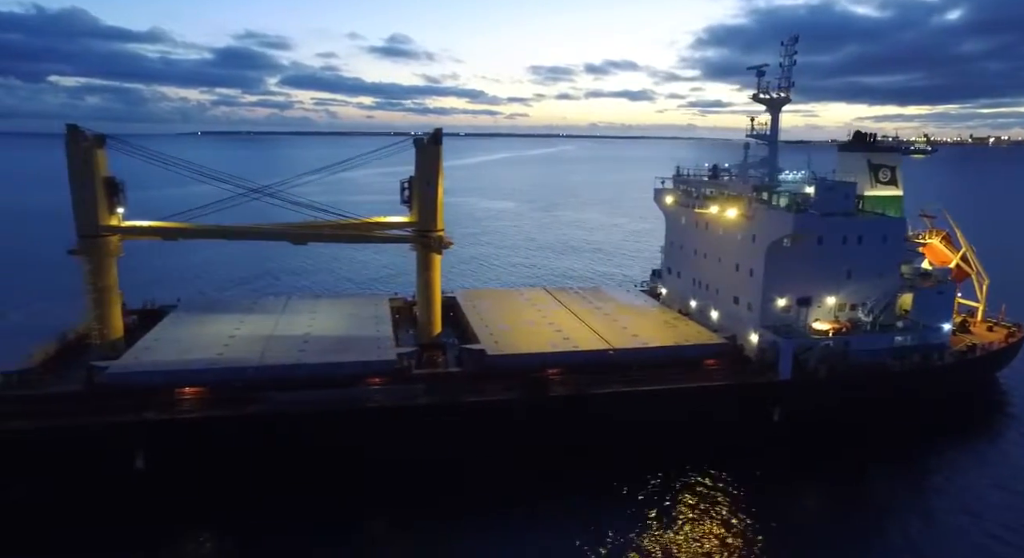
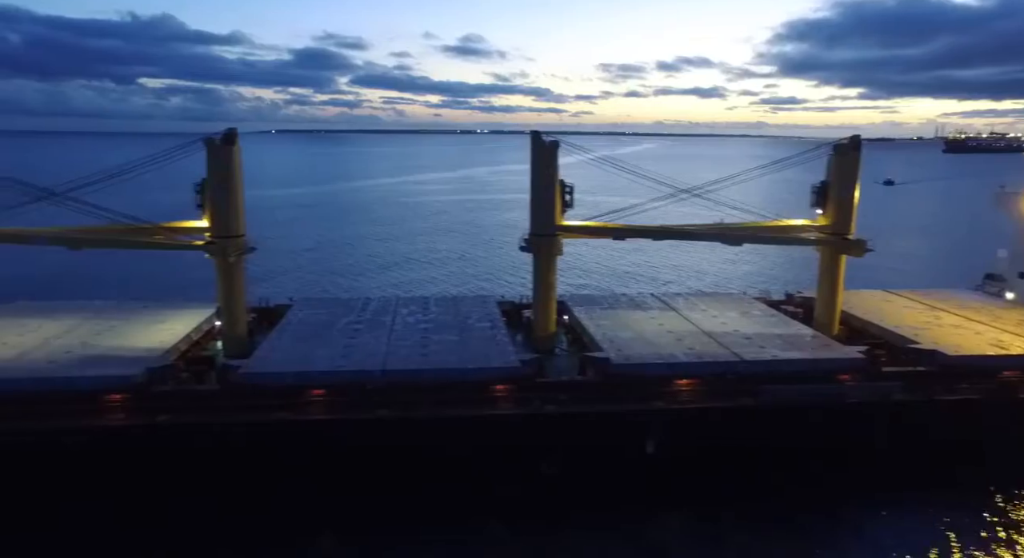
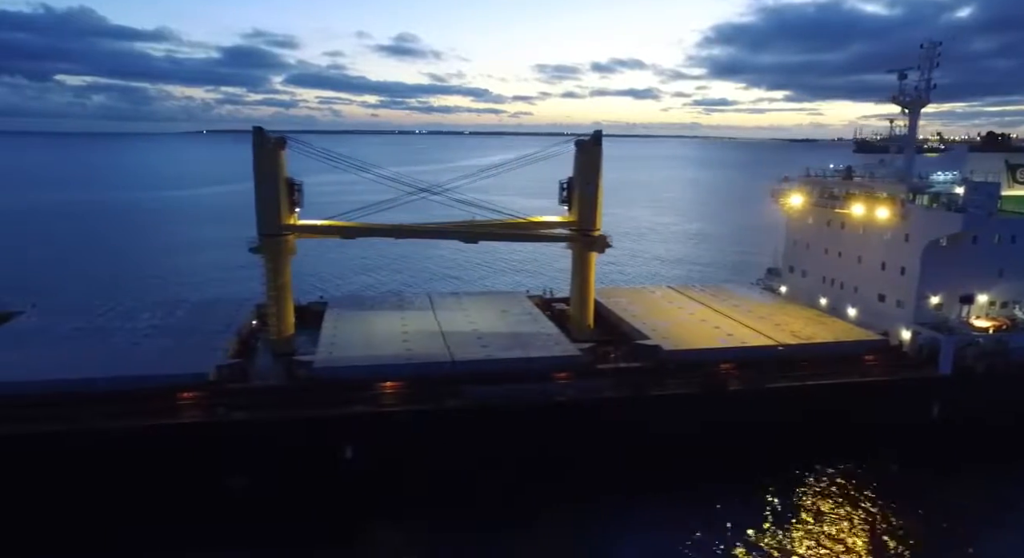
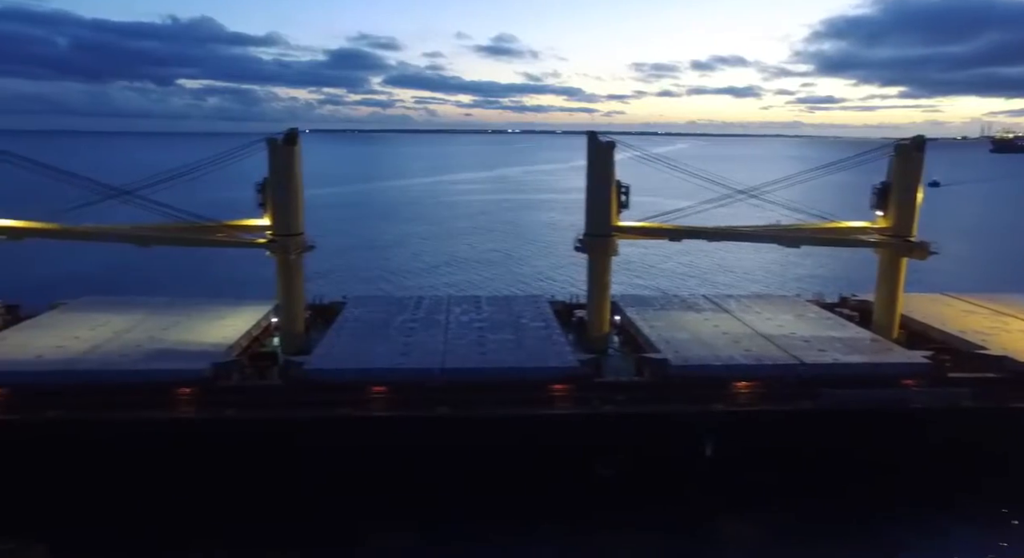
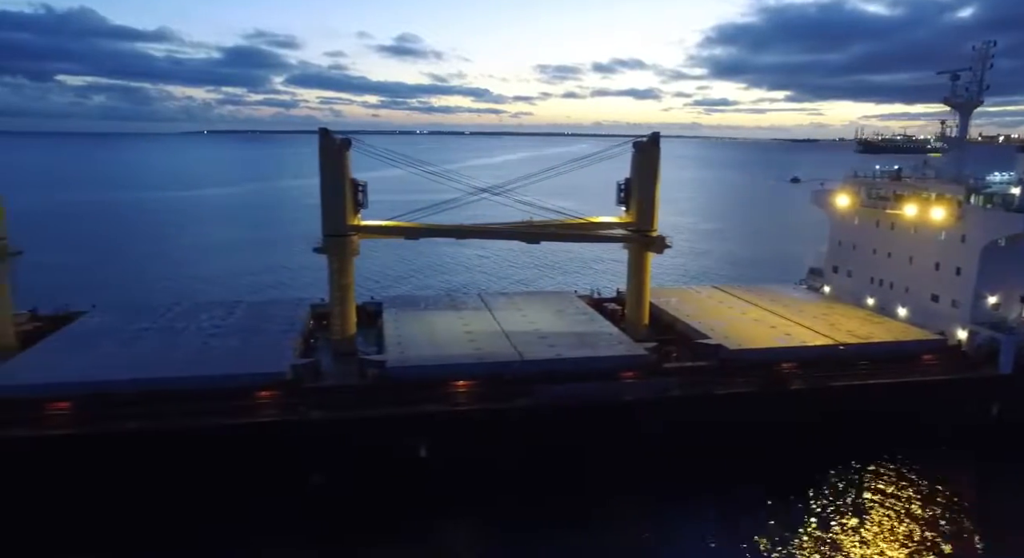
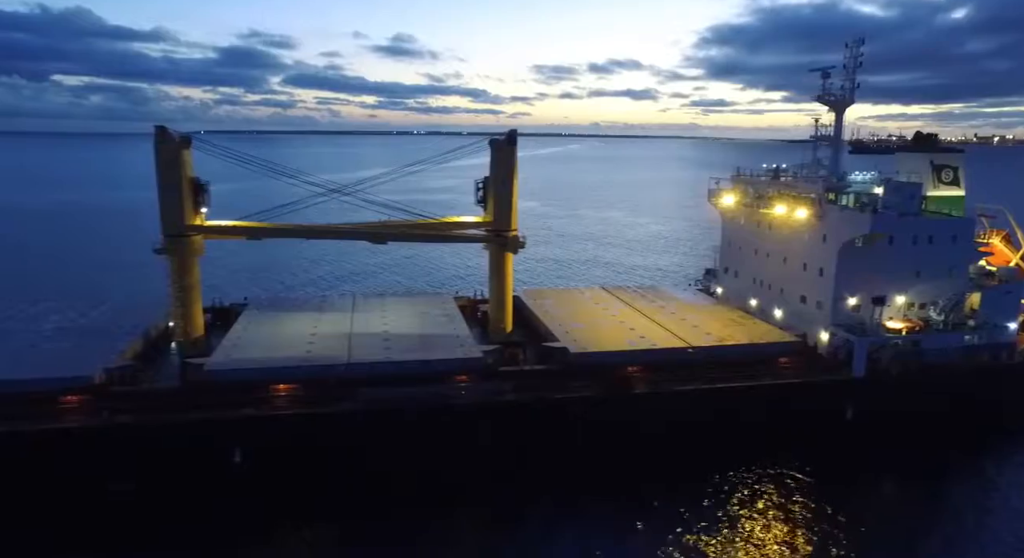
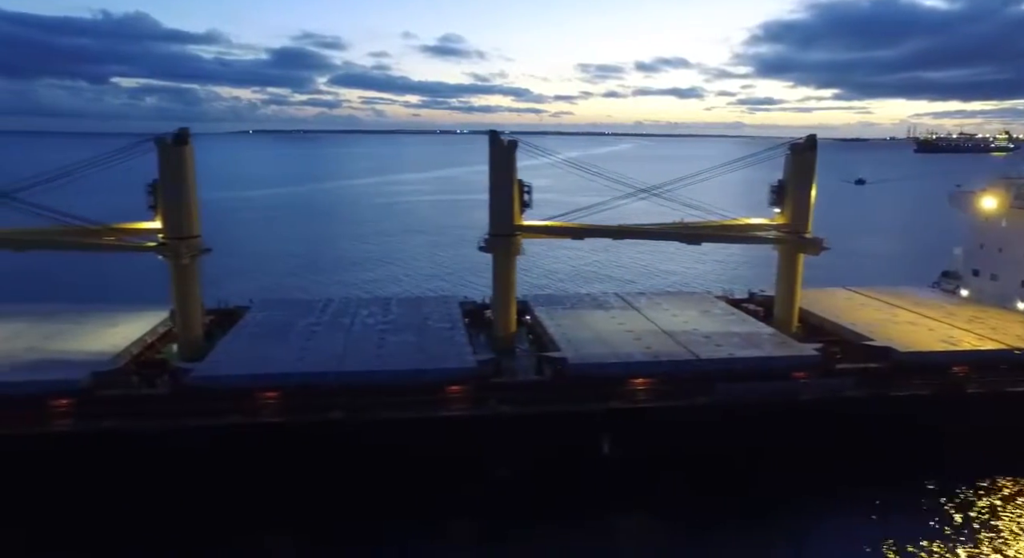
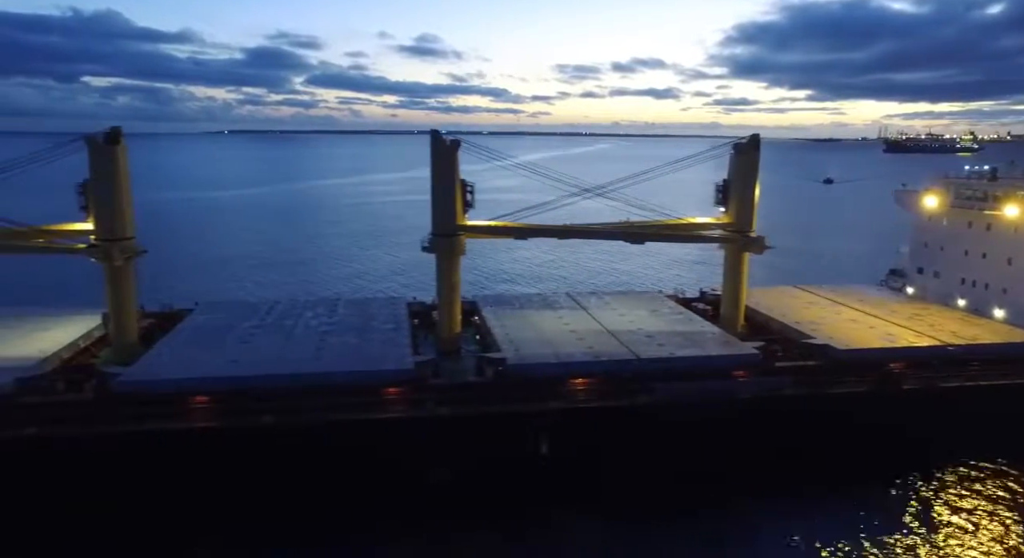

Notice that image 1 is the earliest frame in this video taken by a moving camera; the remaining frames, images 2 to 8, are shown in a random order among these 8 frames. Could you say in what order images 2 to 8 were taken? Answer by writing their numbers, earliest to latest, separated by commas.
6, 3, 5, 8, 7, 2, 4
